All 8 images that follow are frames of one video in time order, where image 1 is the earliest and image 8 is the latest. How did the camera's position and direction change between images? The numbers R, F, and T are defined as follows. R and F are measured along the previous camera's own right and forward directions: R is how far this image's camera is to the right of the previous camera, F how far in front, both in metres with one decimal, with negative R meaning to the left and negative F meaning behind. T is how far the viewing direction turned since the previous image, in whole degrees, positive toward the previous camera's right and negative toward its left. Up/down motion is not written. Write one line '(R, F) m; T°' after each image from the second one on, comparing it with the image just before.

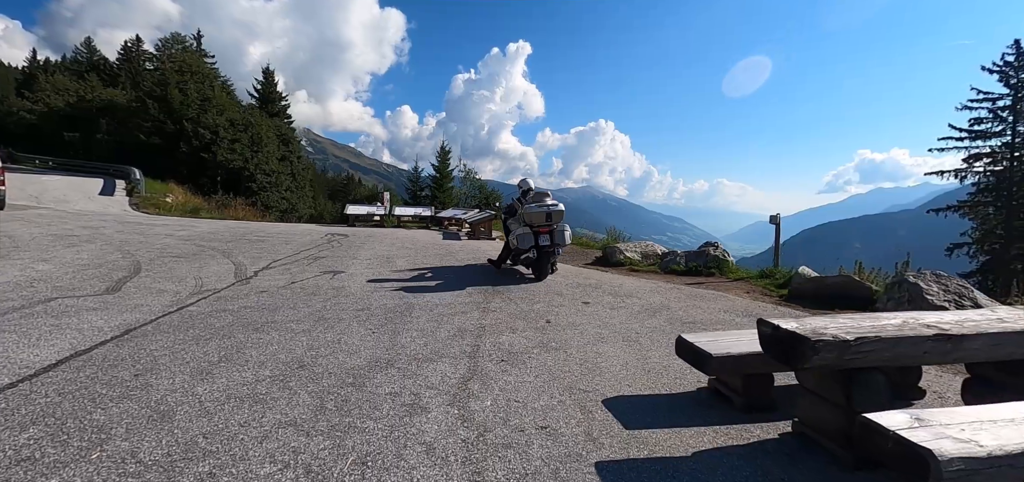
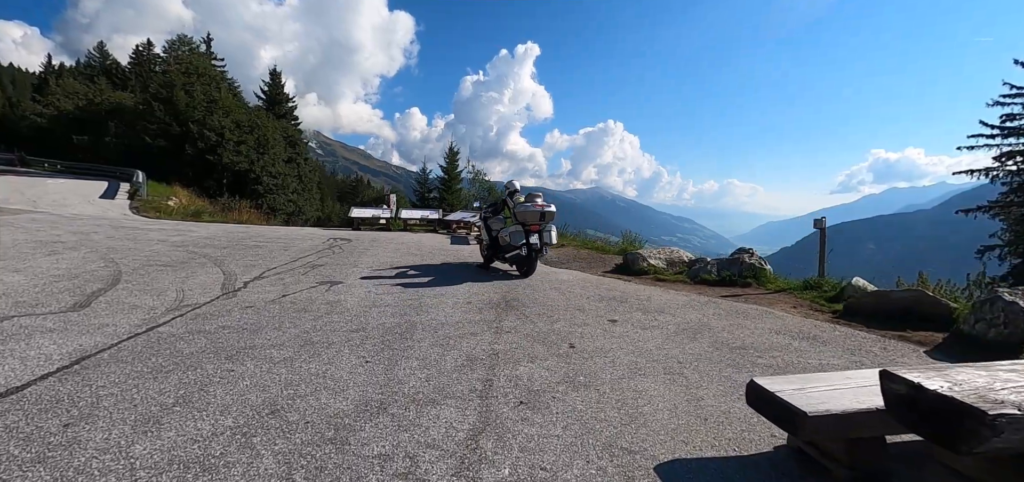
(-0.1, +0.7) m; -1°
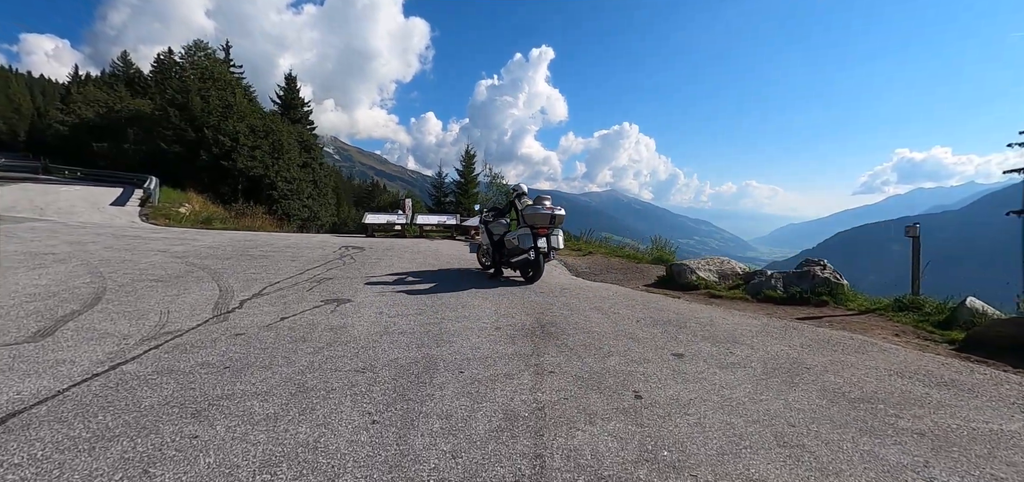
(-0.3, +1.0) m; -2°
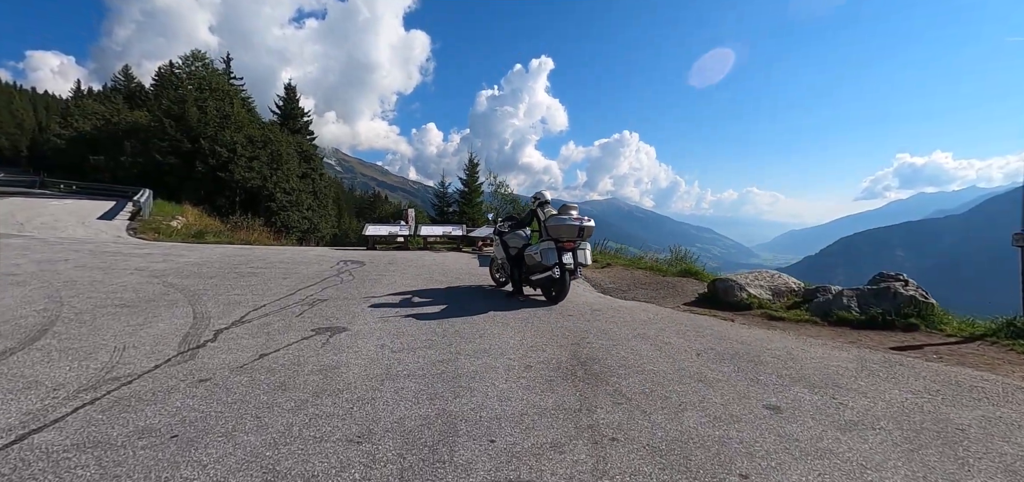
(-0.3, +1.0) m; 0°
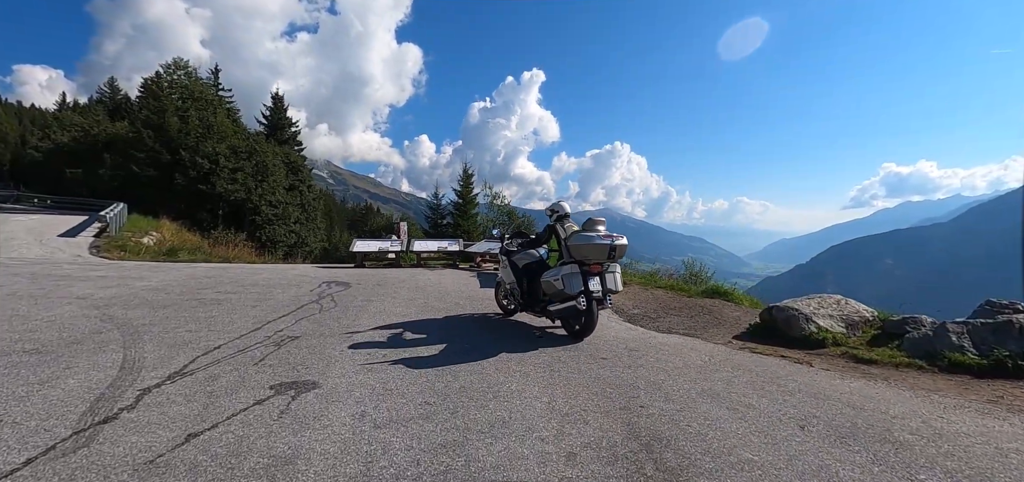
(-0.3, +1.2) m; +1°
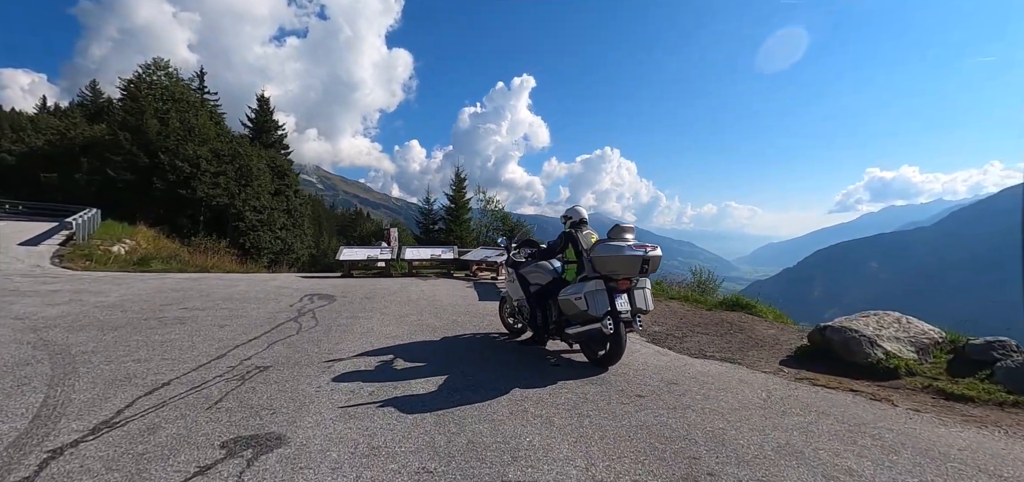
(-0.2, +0.9) m; +1°
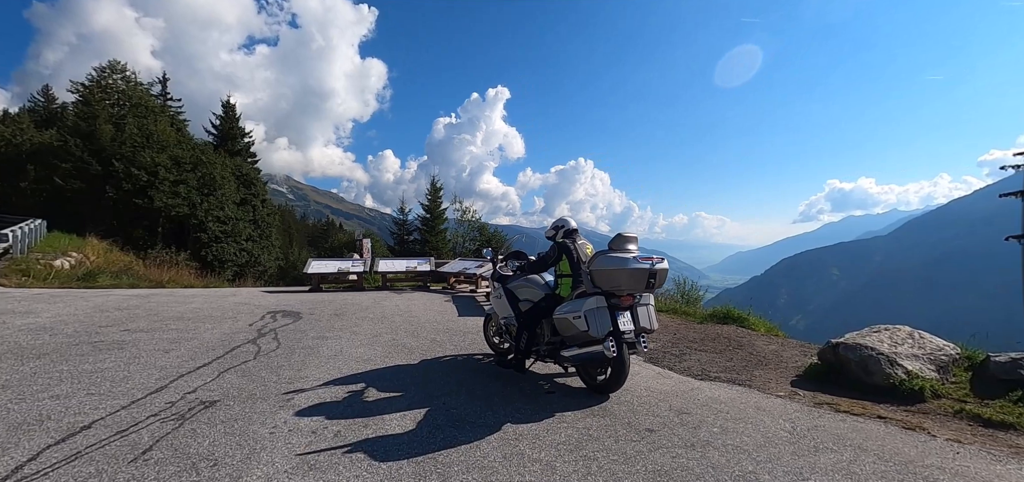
(-0.1, +0.5) m; +3°
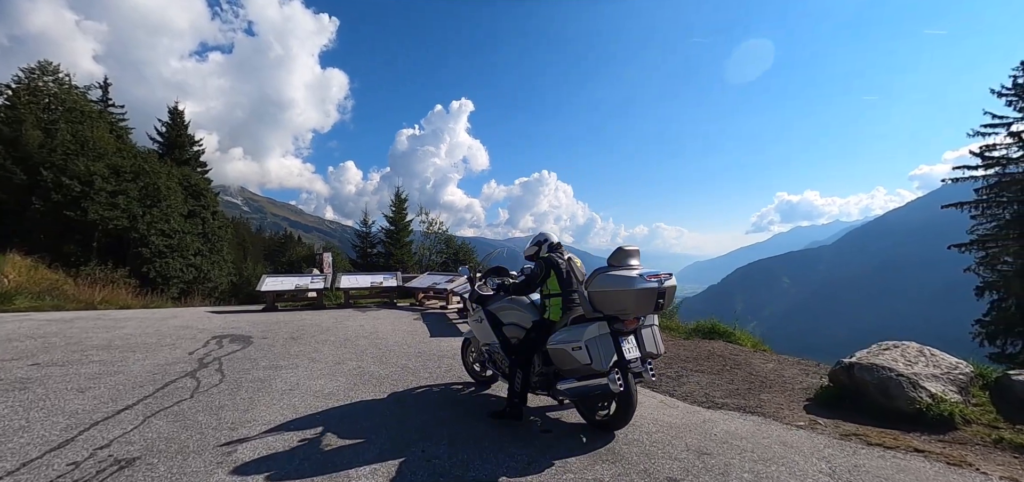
(-0.2, +0.6) m; +5°
